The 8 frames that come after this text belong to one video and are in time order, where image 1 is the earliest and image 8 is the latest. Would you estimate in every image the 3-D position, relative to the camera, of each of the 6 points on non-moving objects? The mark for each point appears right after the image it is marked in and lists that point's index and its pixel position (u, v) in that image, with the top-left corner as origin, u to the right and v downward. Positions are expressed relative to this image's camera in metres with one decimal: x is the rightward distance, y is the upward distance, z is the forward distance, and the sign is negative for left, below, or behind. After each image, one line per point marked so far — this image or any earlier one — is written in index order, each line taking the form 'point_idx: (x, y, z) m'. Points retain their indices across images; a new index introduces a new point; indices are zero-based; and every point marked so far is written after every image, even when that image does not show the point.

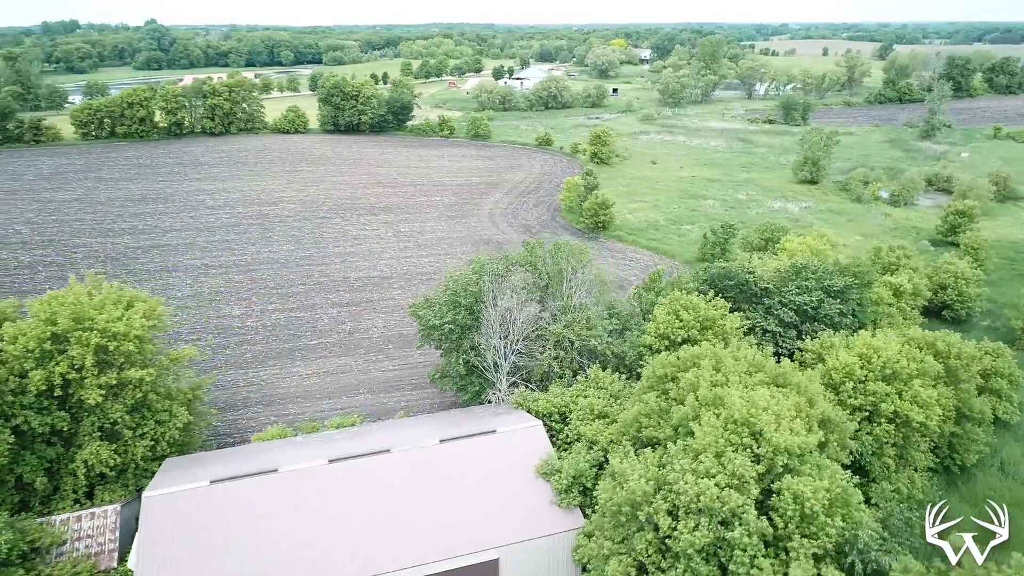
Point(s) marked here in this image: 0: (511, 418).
0: (0.0, -2.8, +15.2) m
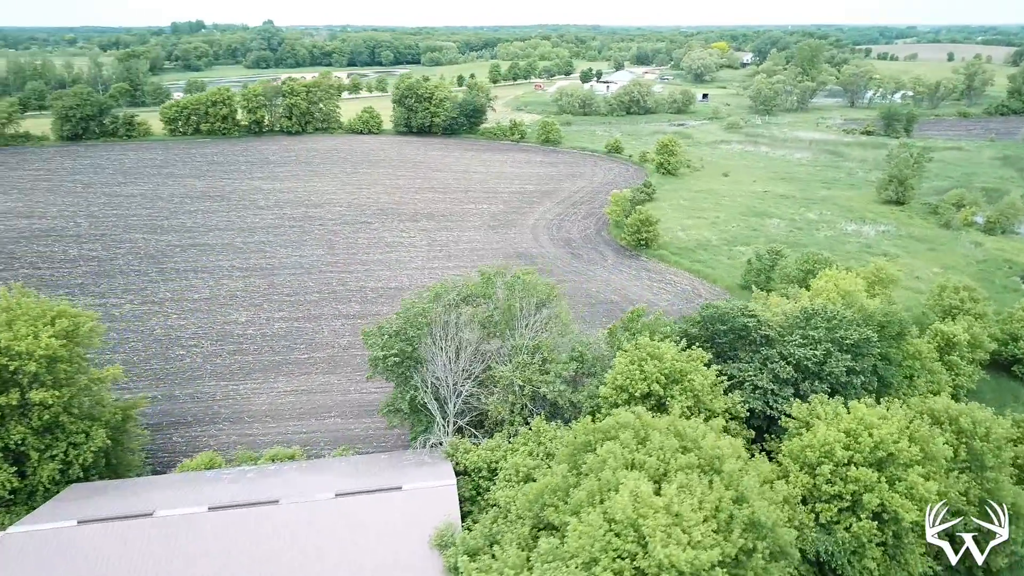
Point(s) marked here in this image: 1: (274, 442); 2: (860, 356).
0: (-1.6, -3.5, +13.6) m
1: (-6.5, -4.1, +19.3) m
2: (+8.1, -1.6, +16.6) m
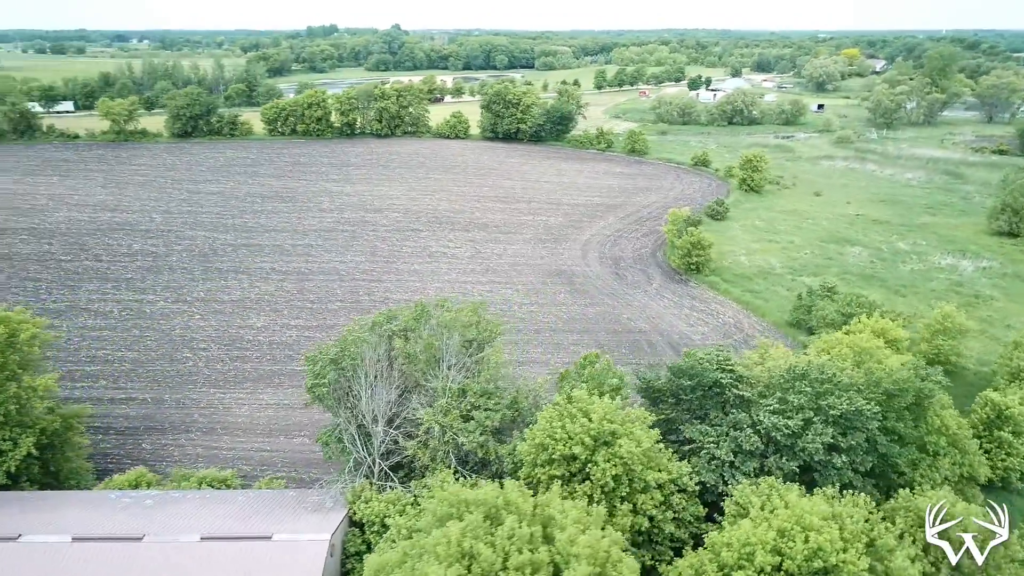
0: (-3.5, -4.1, +12.5) m
1: (-7.4, -4.5, +19.0) m
2: (+6.6, -2.8, +14.0) m
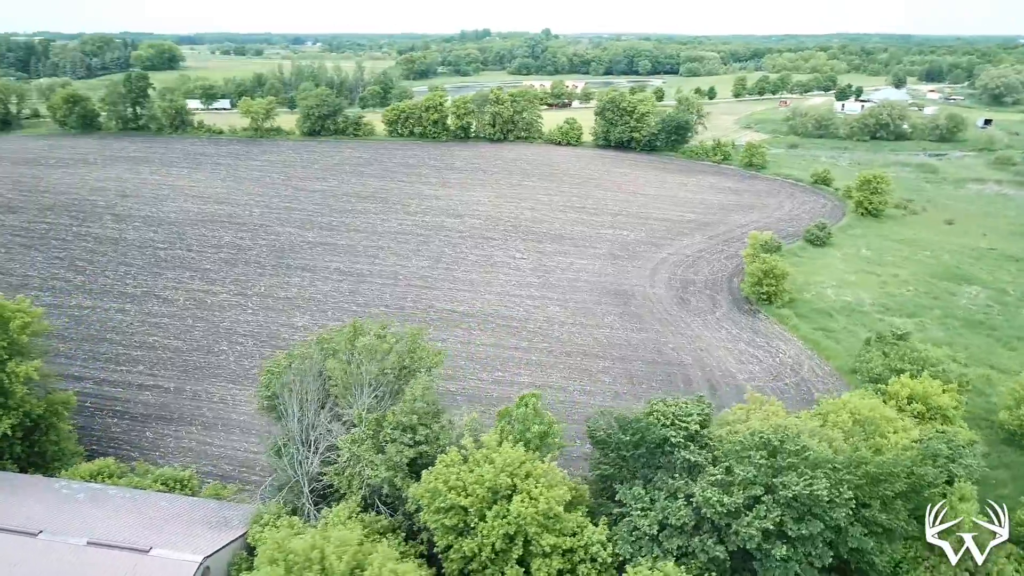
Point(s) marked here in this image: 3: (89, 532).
0: (-5.5, -4.4, +12.4) m
1: (-8.1, -4.6, +19.5) m
2: (+4.9, -3.8, +11.9) m
3: (-7.4, -4.3, +12.5) m
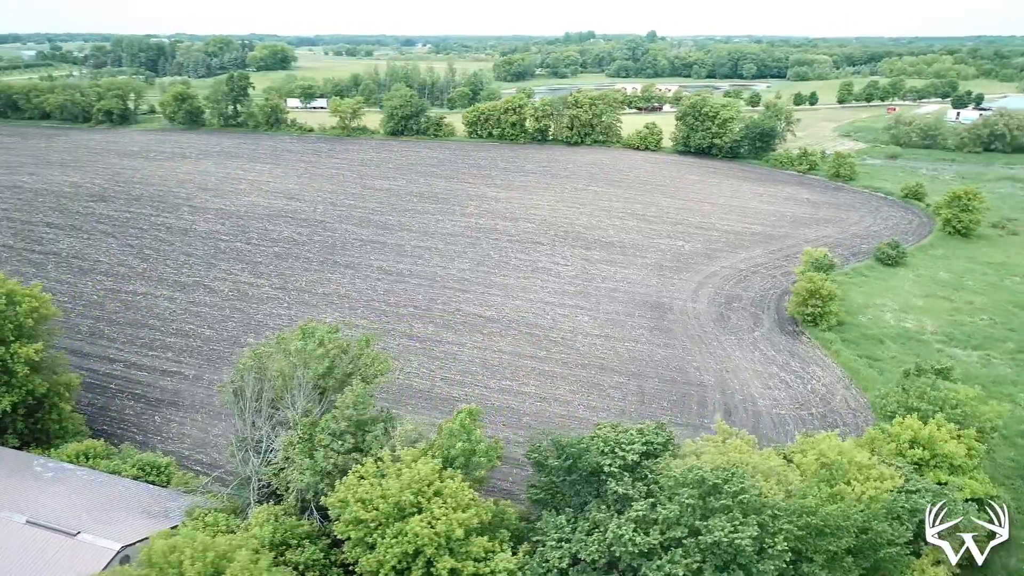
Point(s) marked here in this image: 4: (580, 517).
0: (-6.9, -4.3, +12.8) m
1: (-8.5, -4.4, +20.2) m
2: (+3.3, -4.2, +10.9) m
3: (-8.8, -4.1, +13.2) m
4: (+1.2, -3.9, +12.2) m
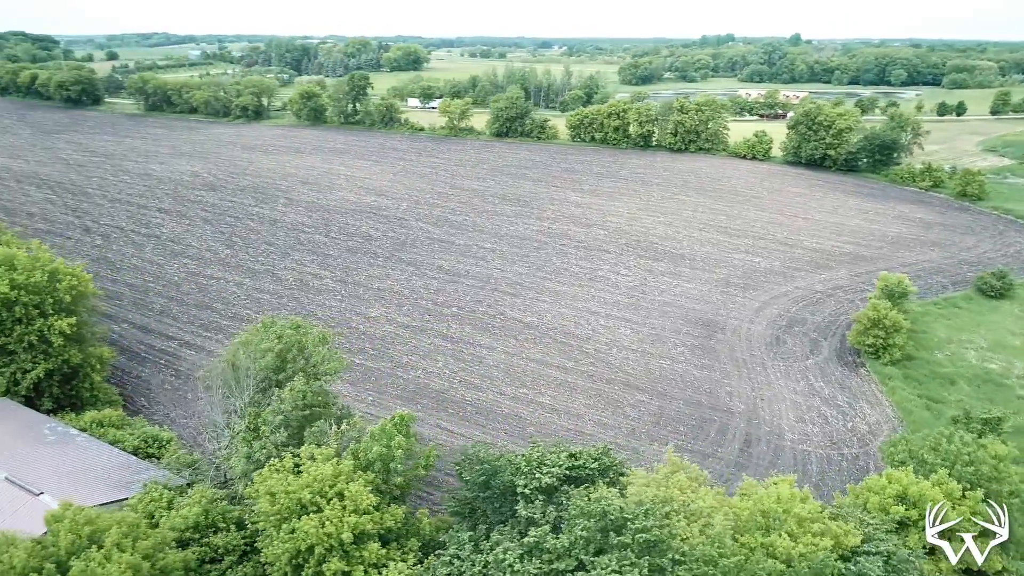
0: (-8.3, -4.0, +13.9) m
1: (-8.6, -4.1, +21.4) m
2: (+1.4, -4.6, +10.2) m
3: (-10.1, -3.7, +14.6) m
4: (-0.4, -4.1, +11.9) m
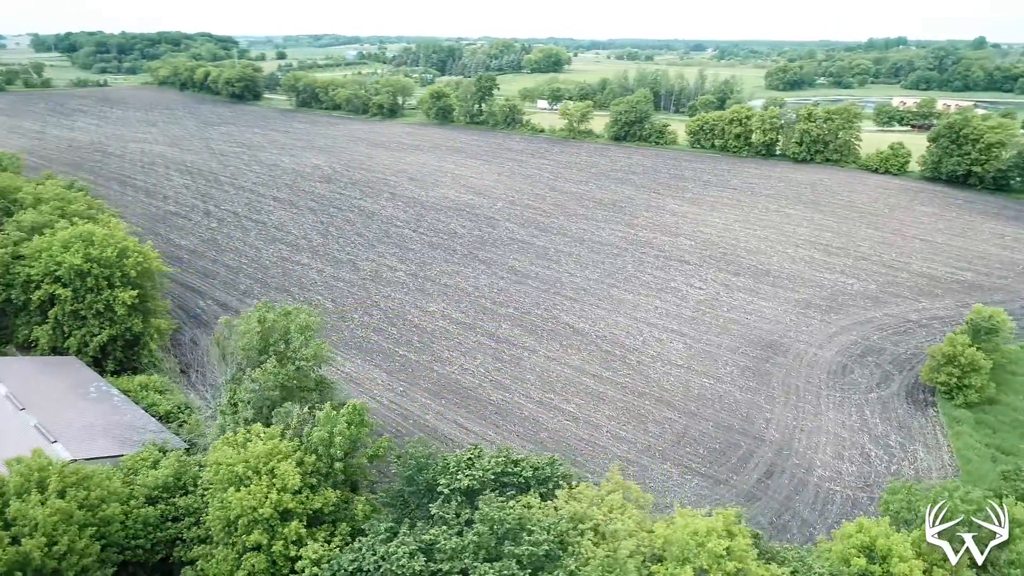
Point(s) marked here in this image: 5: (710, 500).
0: (-9.2, -3.5, +15.7) m
1: (-8.1, -3.6, +23.1) m
2: (-0.4, -4.7, +10.2) m
3: (-10.8, -3.1, +16.7) m
4: (-1.9, -4.1, +12.3) m
5: (+5.3, -5.7, +19.1) m
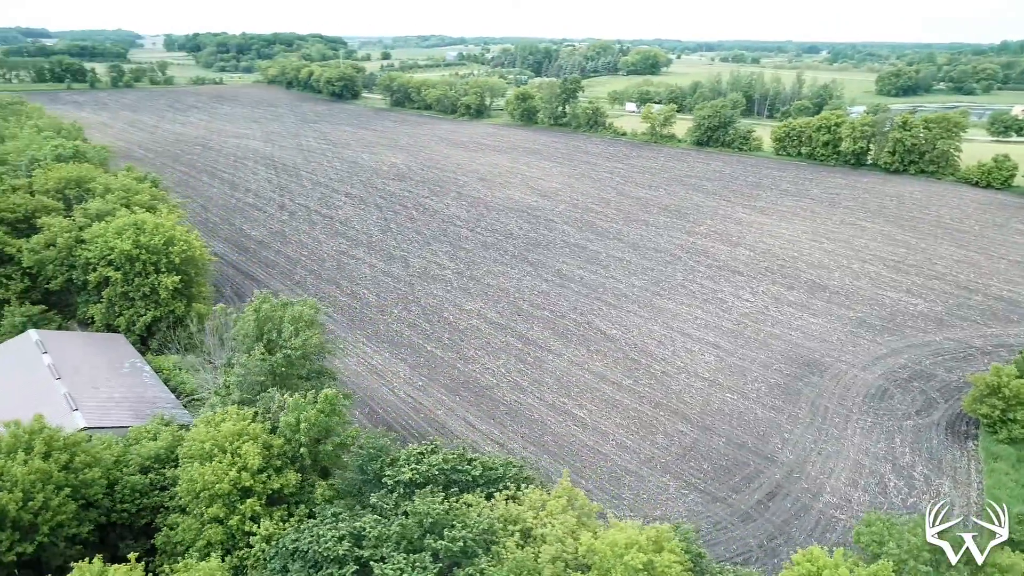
0: (-9.7, -3.1, +17.2) m
1: (-7.6, -3.3, +24.5) m
2: (-1.8, -4.7, +10.7) m
3: (-11.2, -2.6, +18.4) m
4: (-2.9, -4.1, +12.9) m
5: (+4.9, -6.0, +18.7) m
